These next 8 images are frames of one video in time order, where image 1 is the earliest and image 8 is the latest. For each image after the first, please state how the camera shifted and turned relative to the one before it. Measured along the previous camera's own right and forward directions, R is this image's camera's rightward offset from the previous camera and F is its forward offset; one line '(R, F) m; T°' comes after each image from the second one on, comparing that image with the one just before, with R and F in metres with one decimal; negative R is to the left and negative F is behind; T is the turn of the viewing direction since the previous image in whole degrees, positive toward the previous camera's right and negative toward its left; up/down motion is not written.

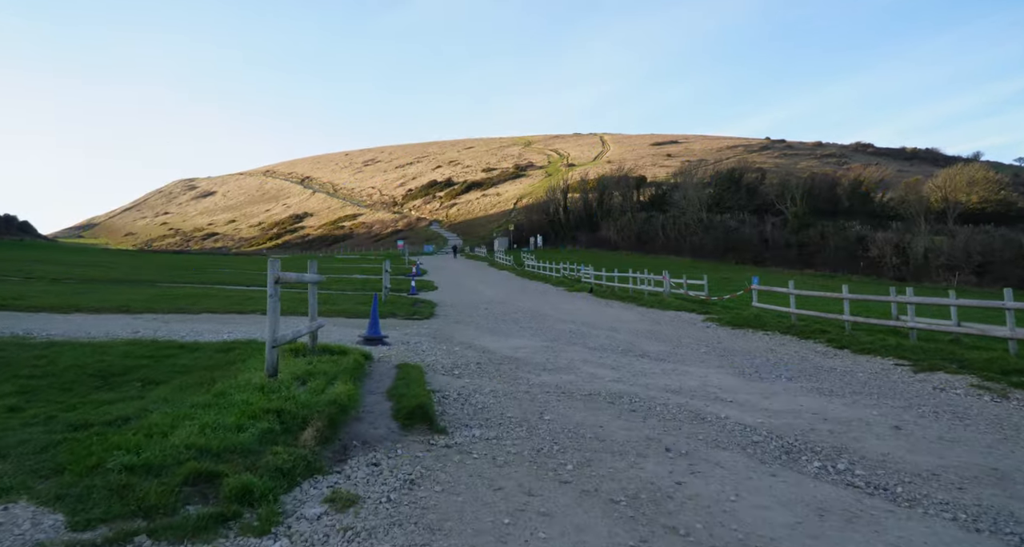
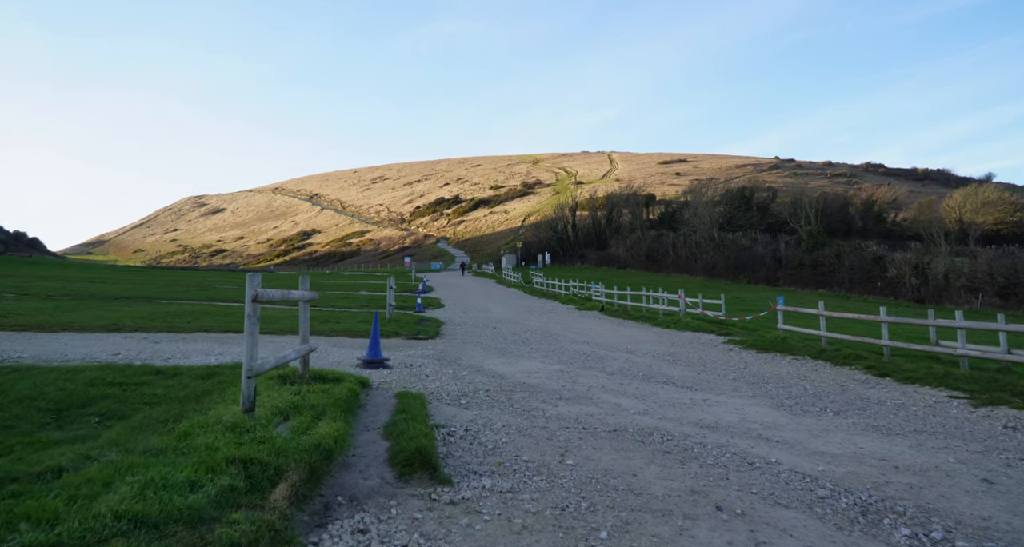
(-0.1, +0.9) m; -1°
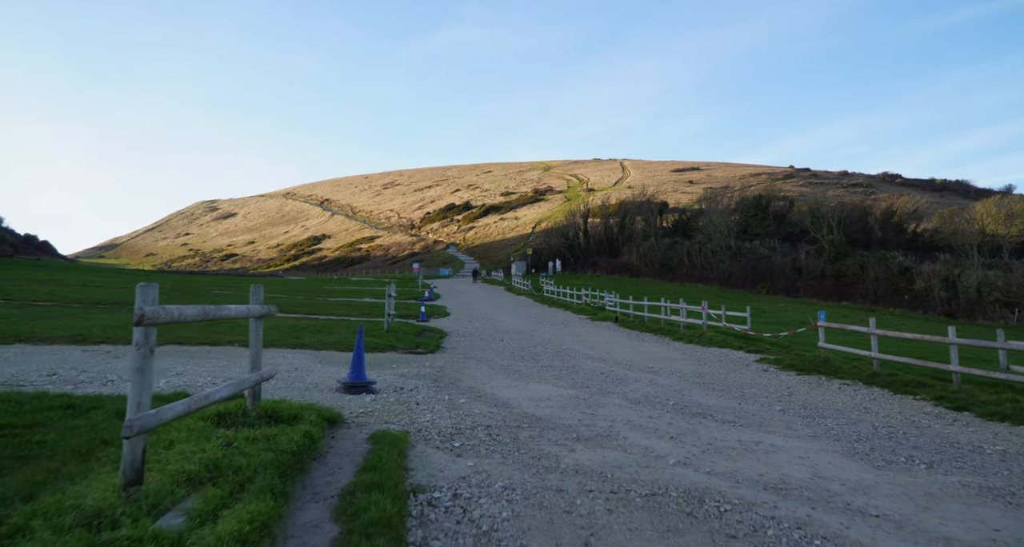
(0.0, +1.7) m; -1°
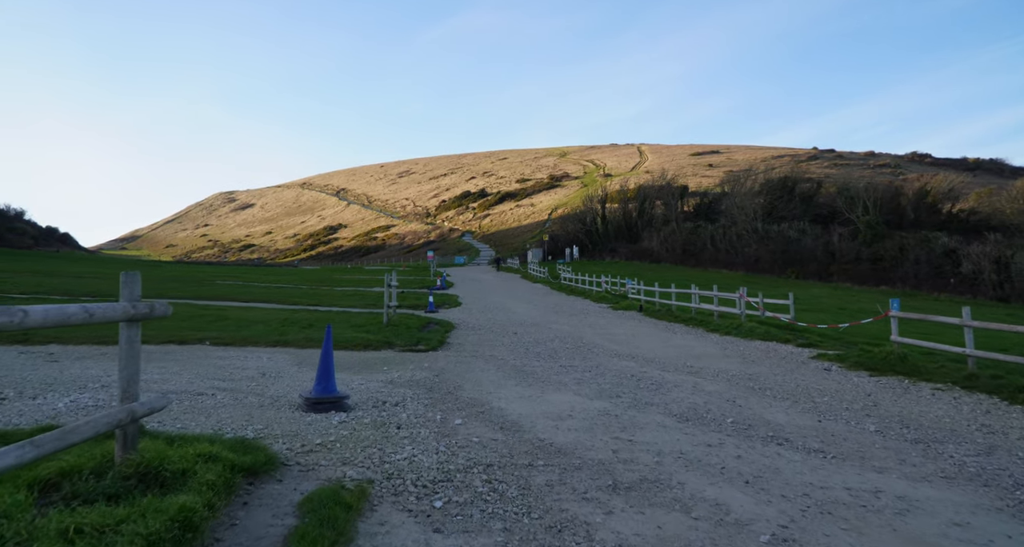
(+0.1, +2.2) m; -2°
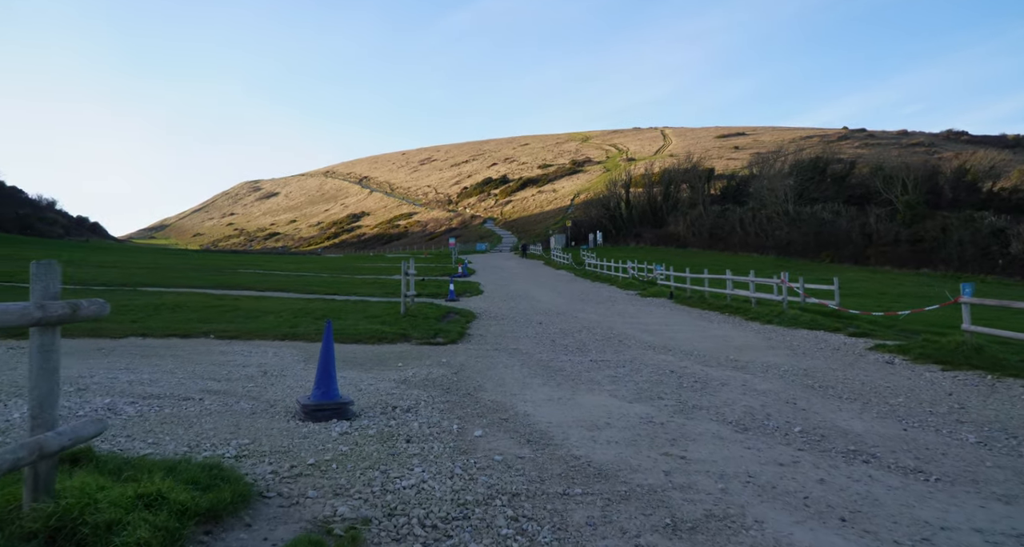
(-0.1, +1.1) m; -2°
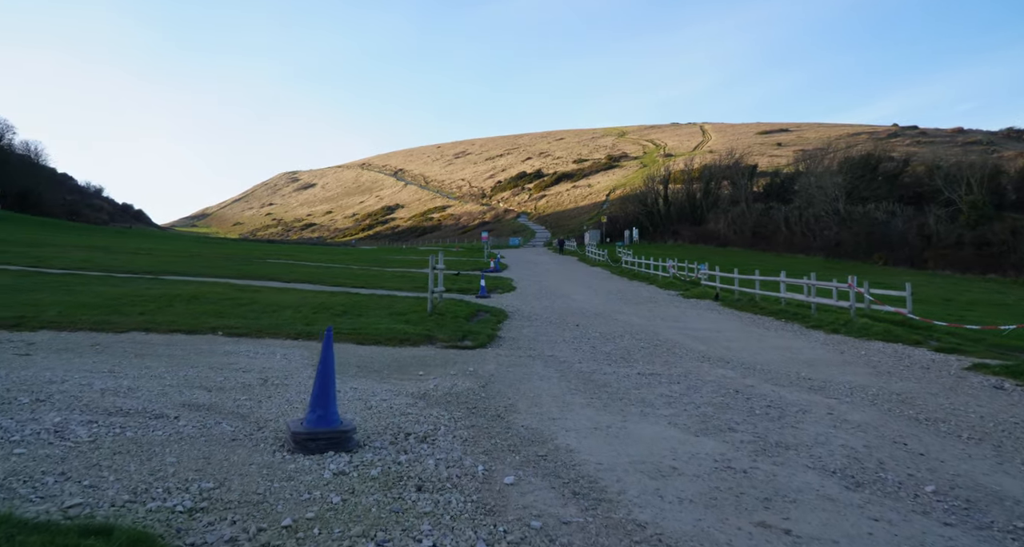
(-0.1, +1.4) m; -3°
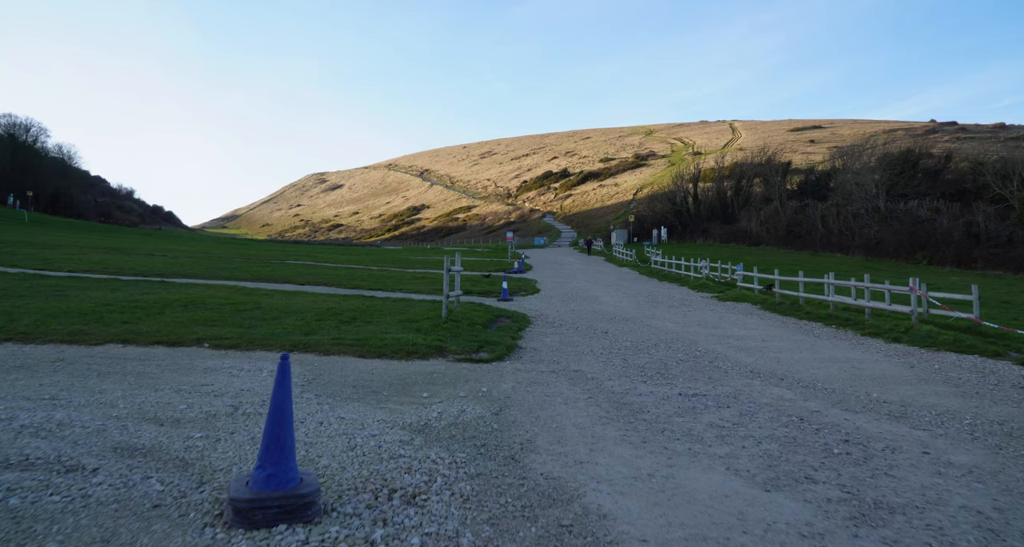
(+0.1, +1.4) m; -3°
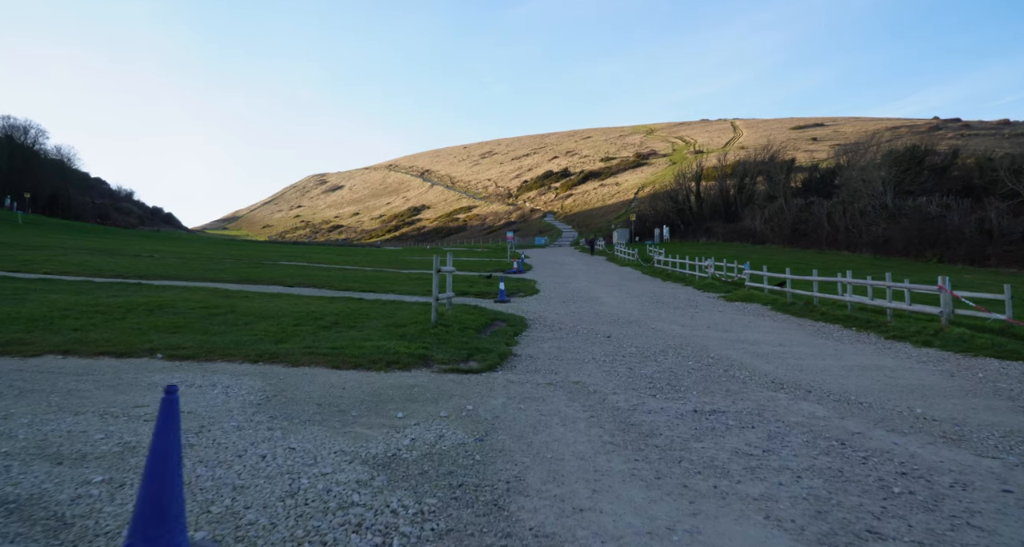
(+0.1, +1.1) m; 0°
